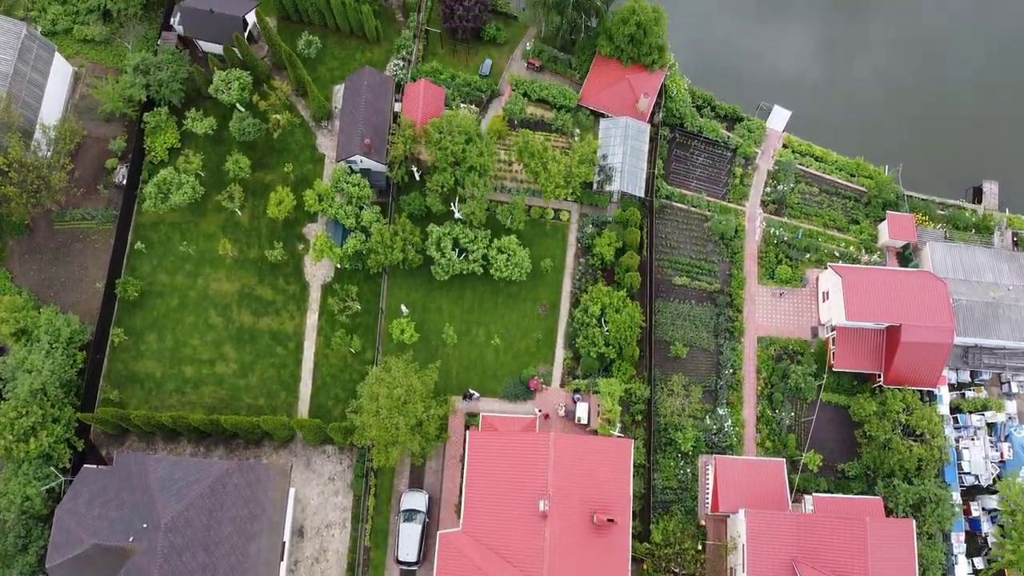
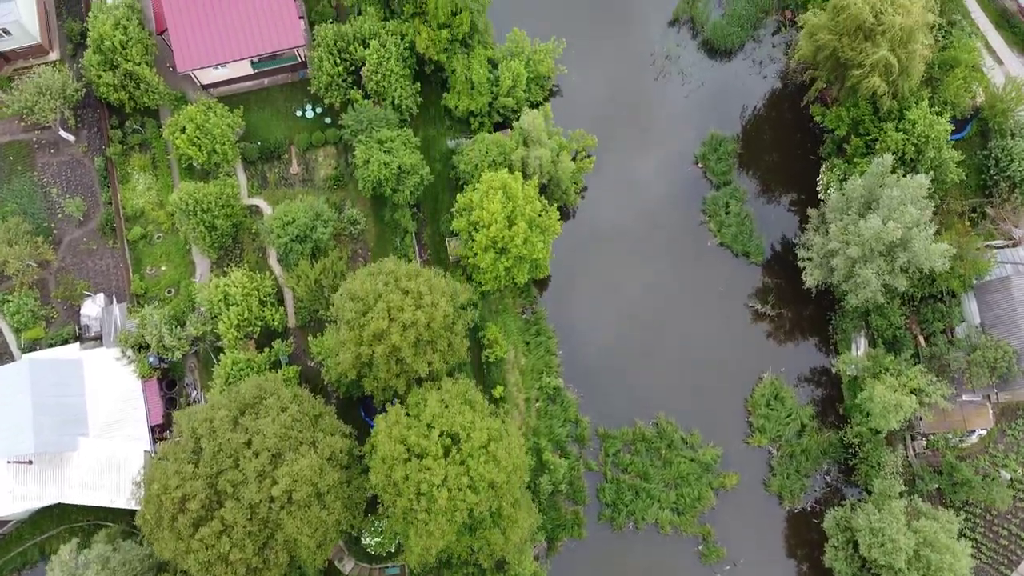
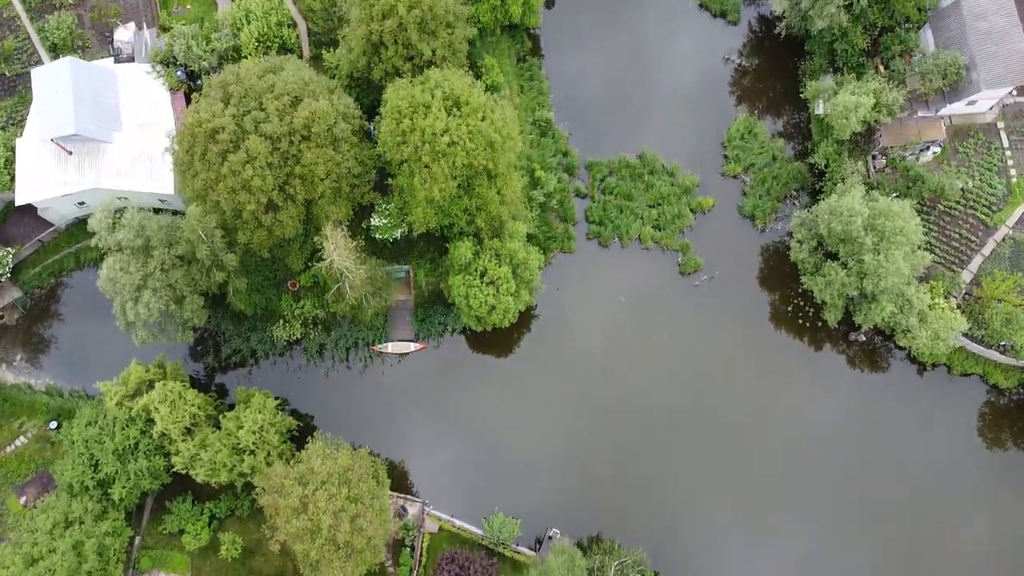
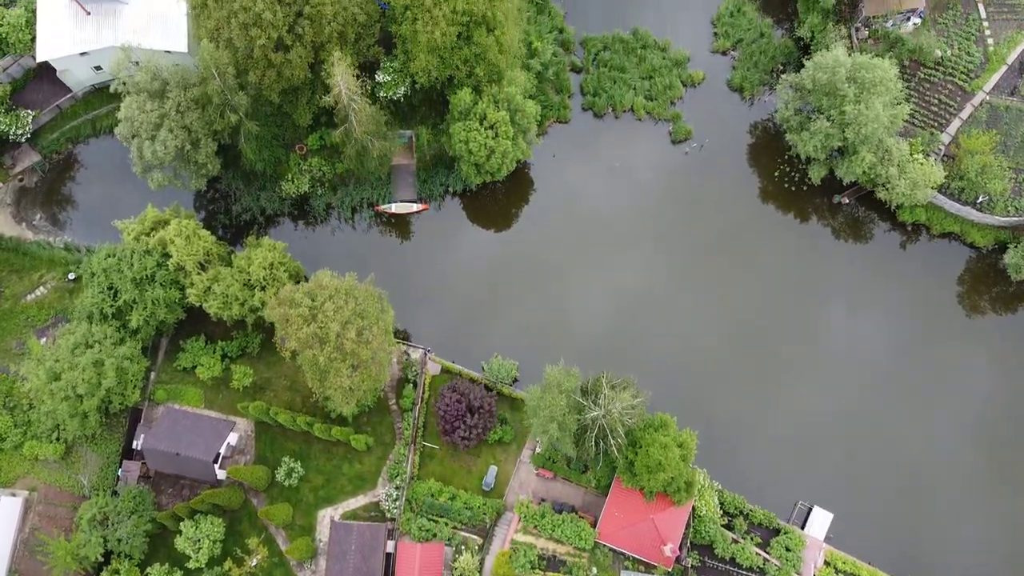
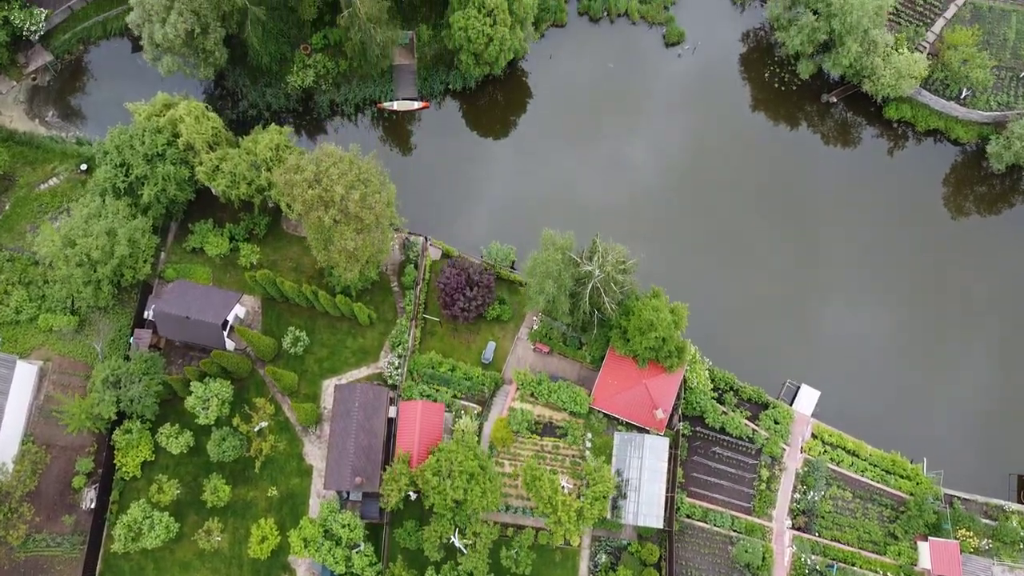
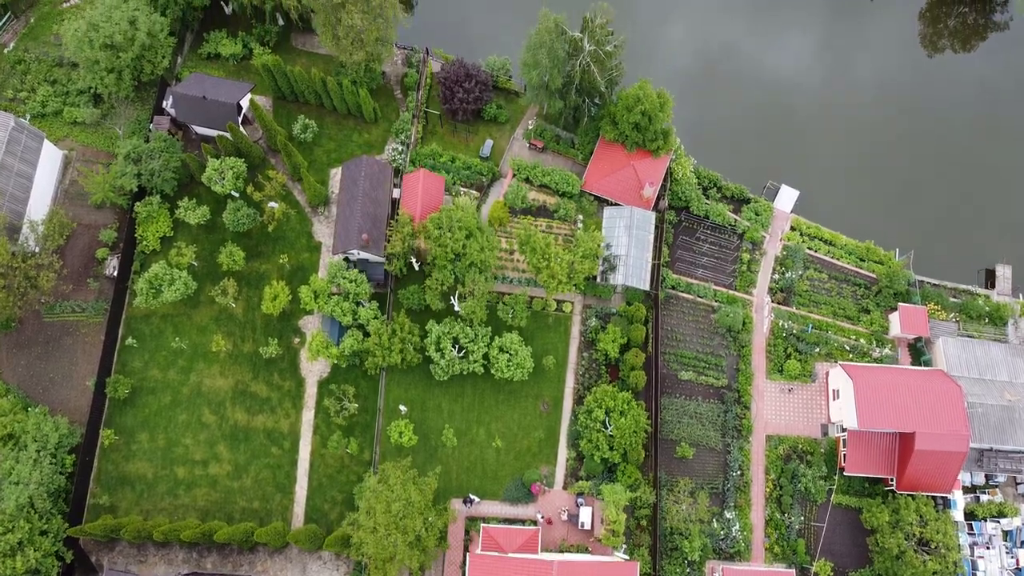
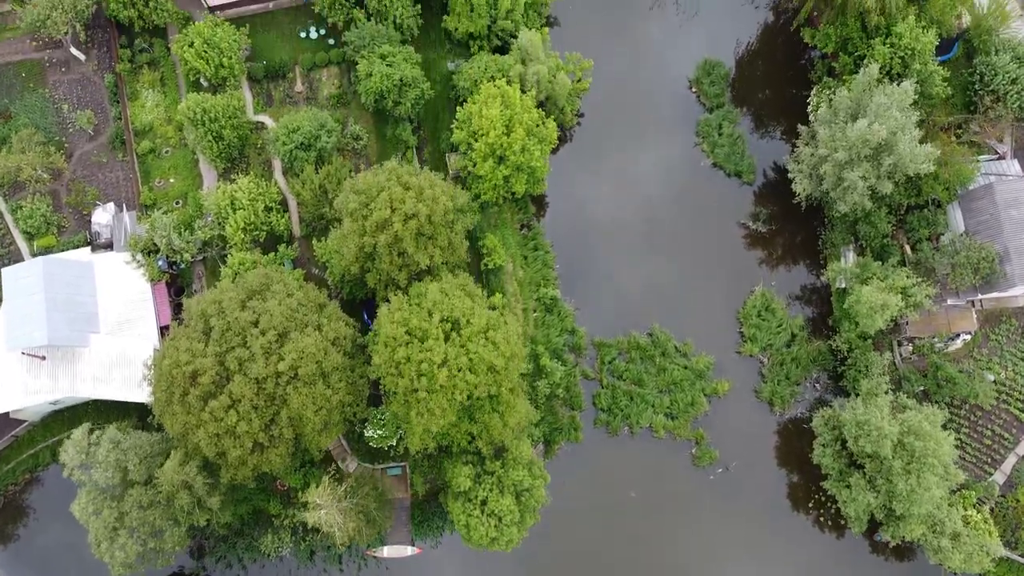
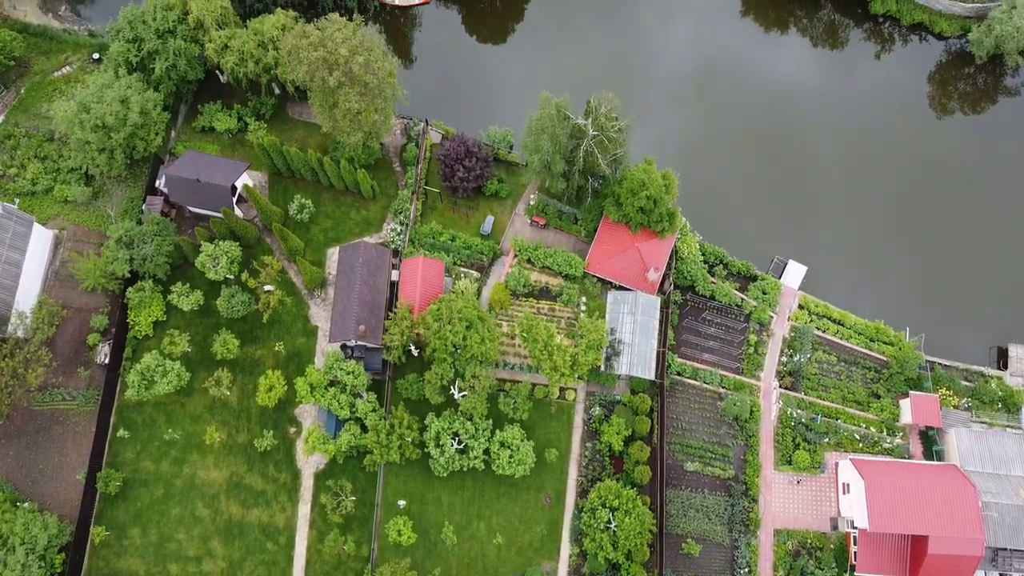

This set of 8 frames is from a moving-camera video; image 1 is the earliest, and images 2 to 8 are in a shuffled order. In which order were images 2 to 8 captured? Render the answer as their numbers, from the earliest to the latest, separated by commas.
6, 8, 5, 4, 3, 7, 2
